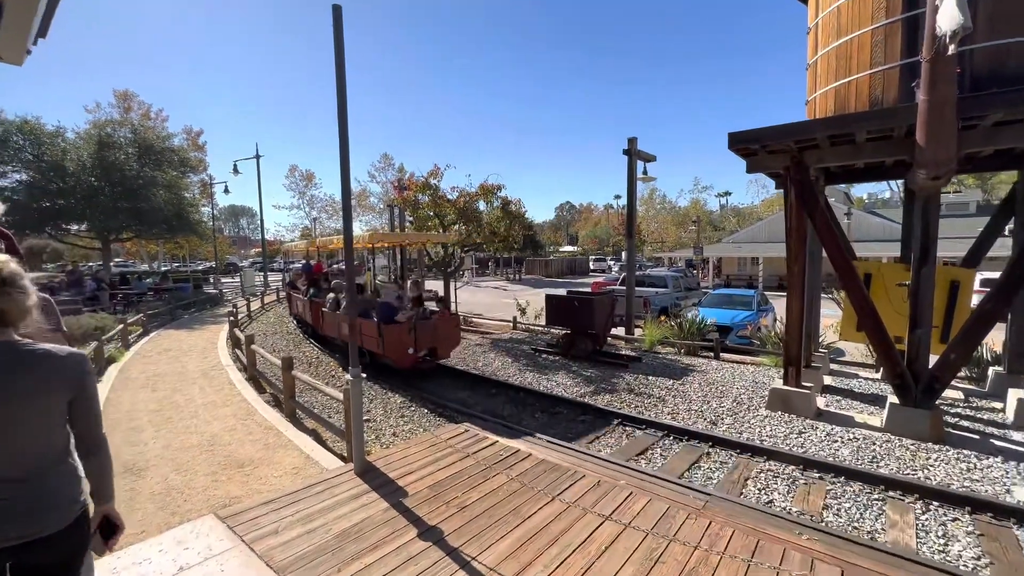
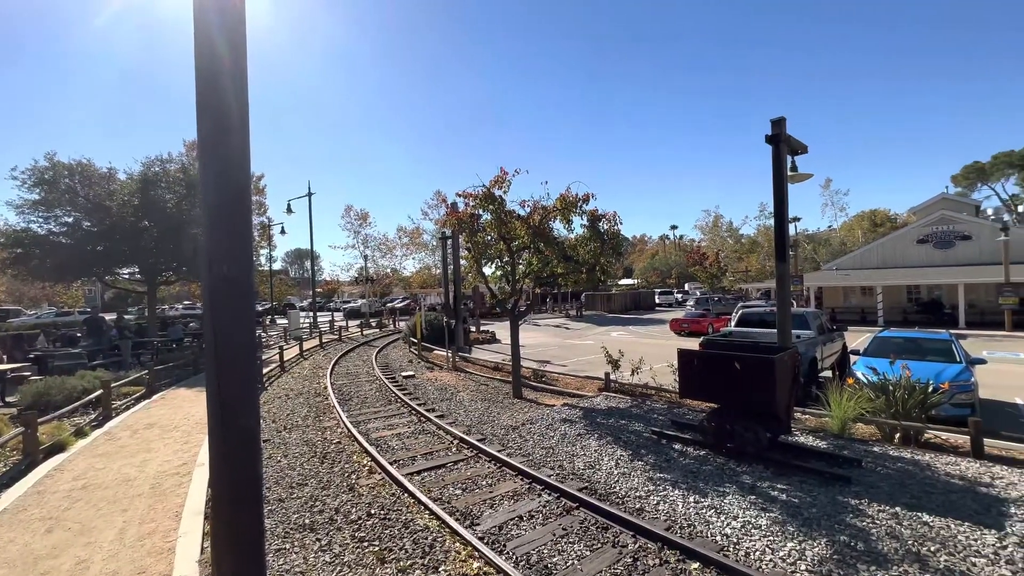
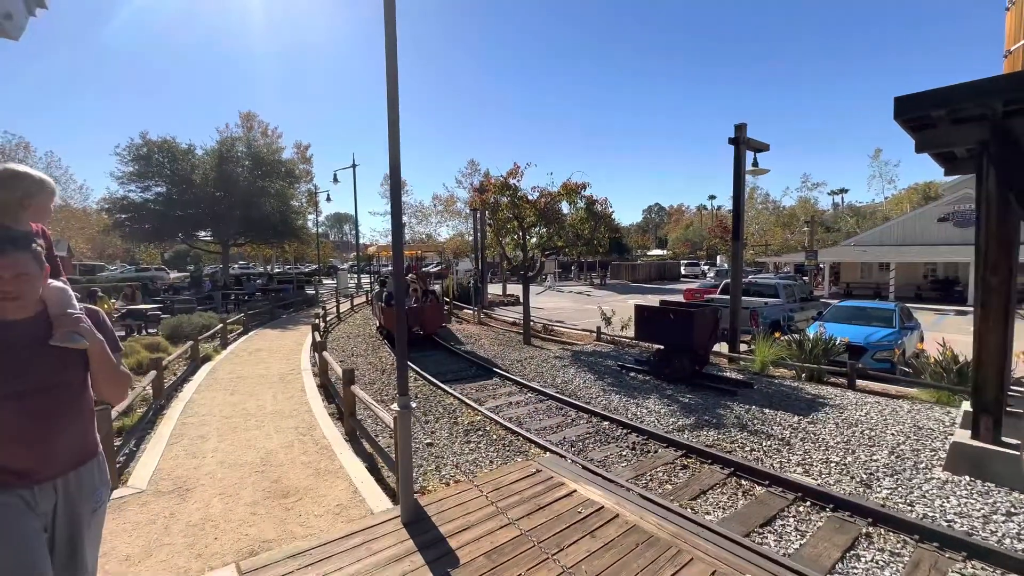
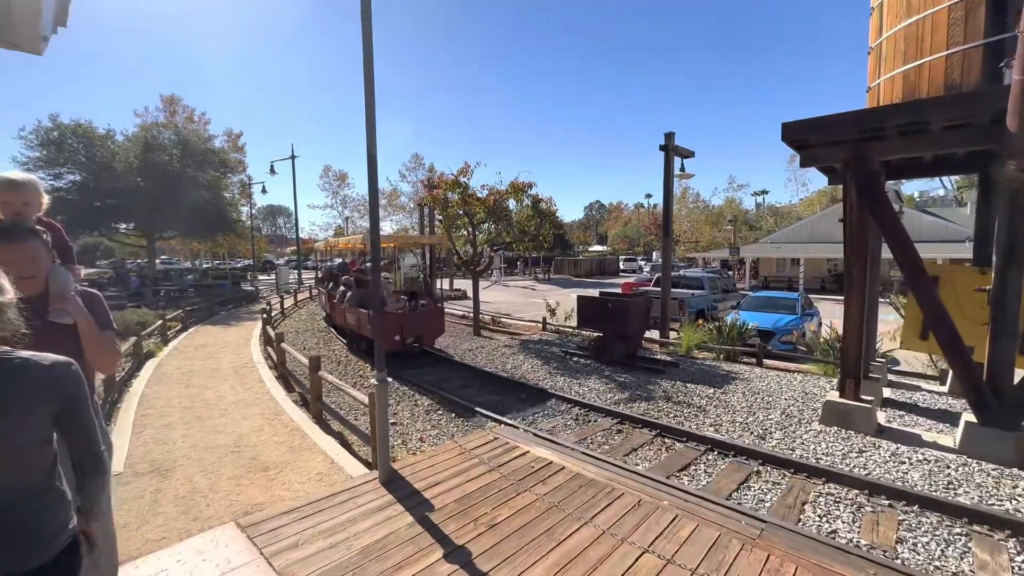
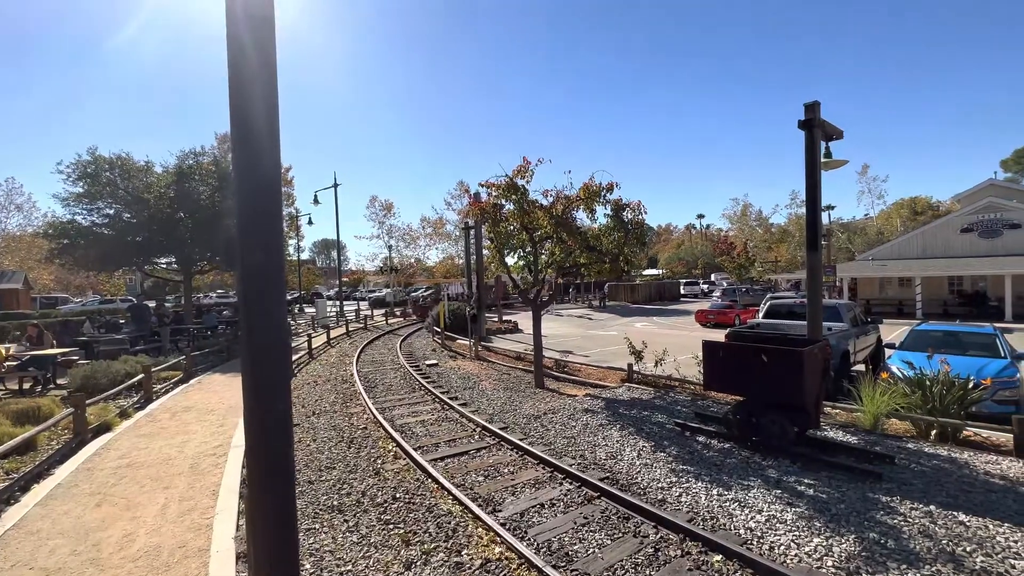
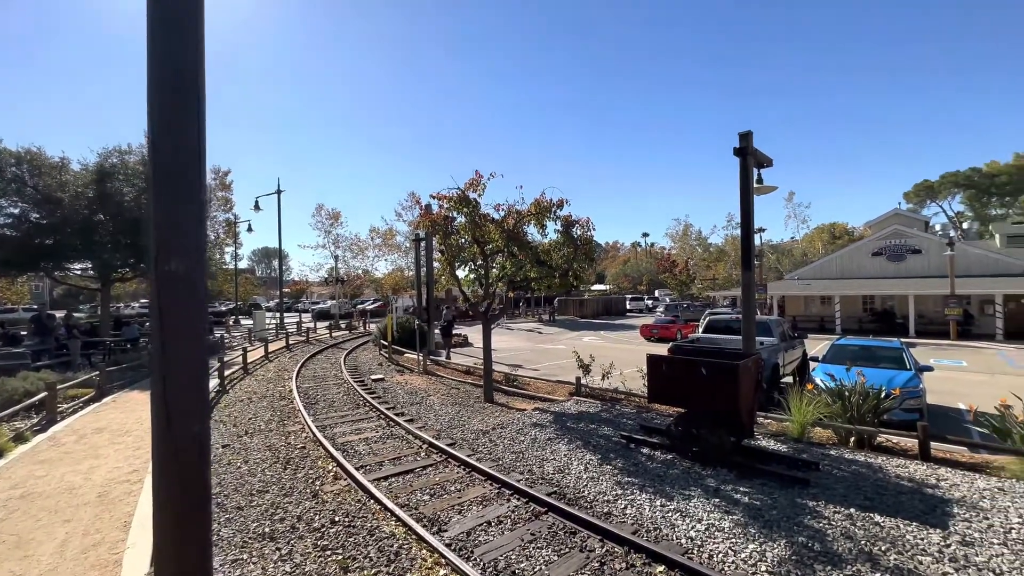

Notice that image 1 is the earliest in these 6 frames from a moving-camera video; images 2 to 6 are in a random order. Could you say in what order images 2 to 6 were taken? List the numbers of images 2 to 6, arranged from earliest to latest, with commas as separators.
4, 3, 5, 2, 6
